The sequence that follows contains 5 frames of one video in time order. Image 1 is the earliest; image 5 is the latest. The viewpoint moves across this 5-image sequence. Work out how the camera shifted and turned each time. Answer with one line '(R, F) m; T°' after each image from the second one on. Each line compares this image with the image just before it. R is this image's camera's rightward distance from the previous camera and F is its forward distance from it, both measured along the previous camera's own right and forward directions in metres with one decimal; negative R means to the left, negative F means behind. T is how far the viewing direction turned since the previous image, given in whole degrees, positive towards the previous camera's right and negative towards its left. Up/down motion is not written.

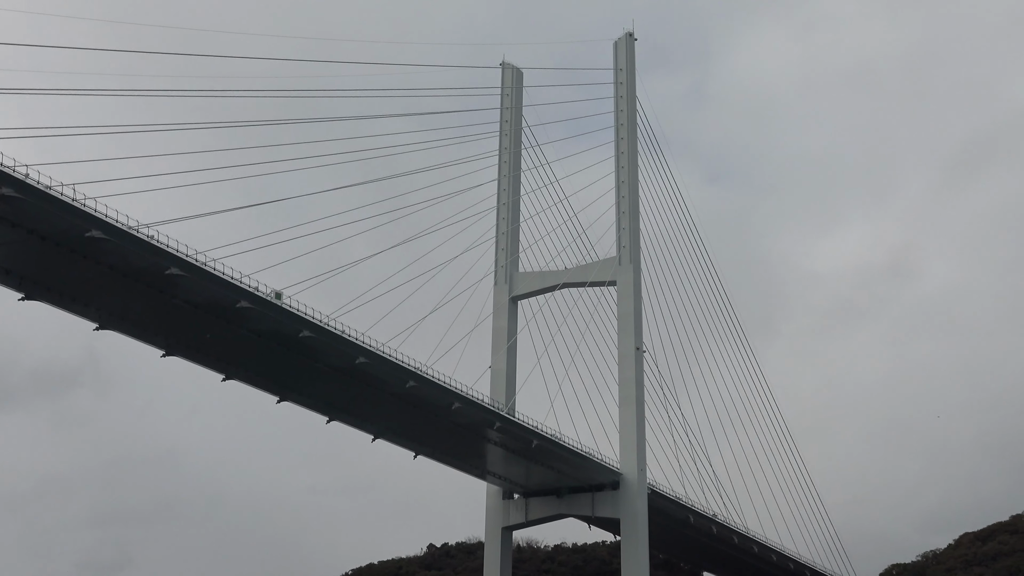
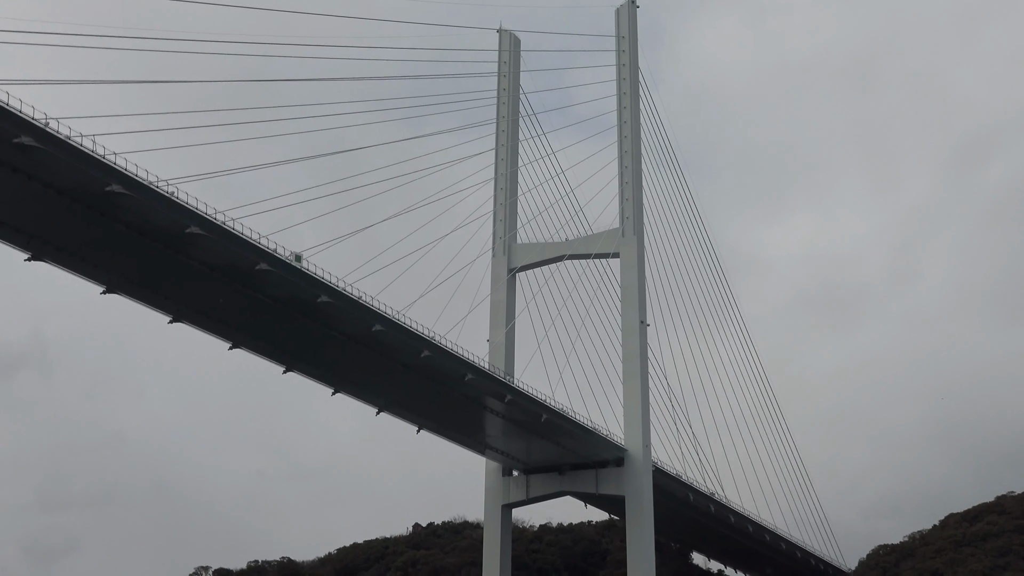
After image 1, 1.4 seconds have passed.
(-1.1, +0.6) m; +2°
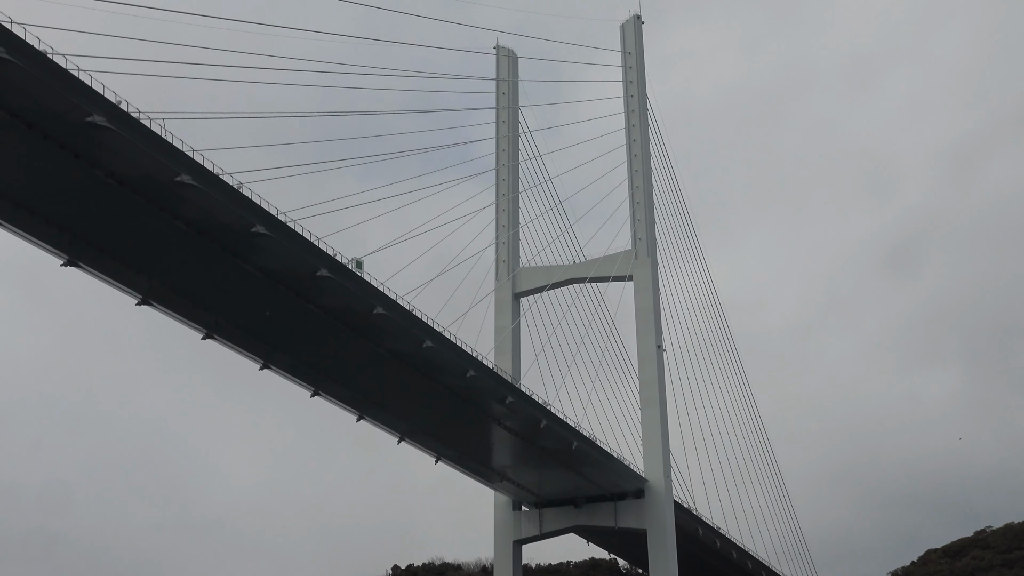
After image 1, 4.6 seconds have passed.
(-2.4, +1.1) m; +4°
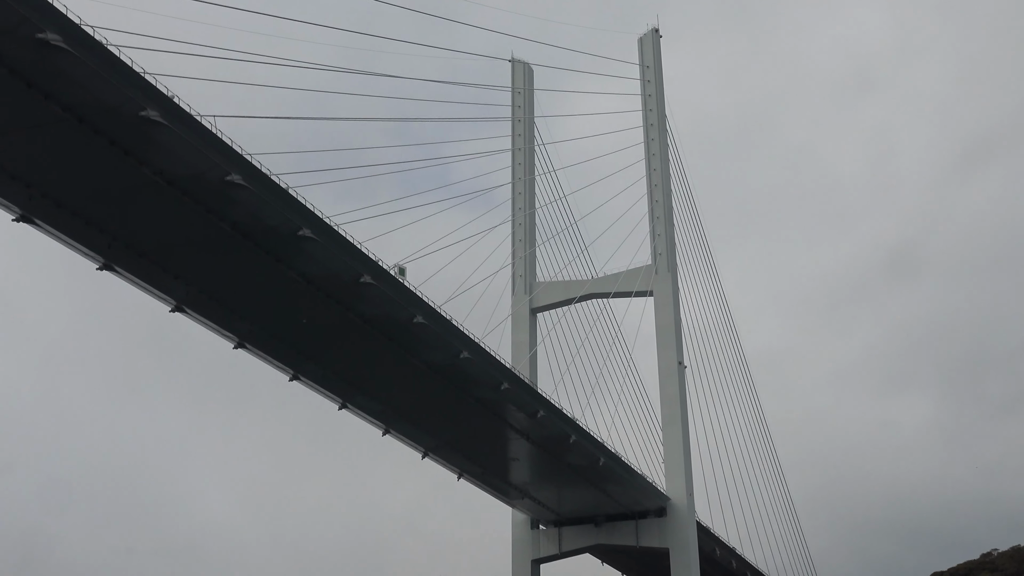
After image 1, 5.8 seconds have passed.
(-1.0, +0.4) m; +1°
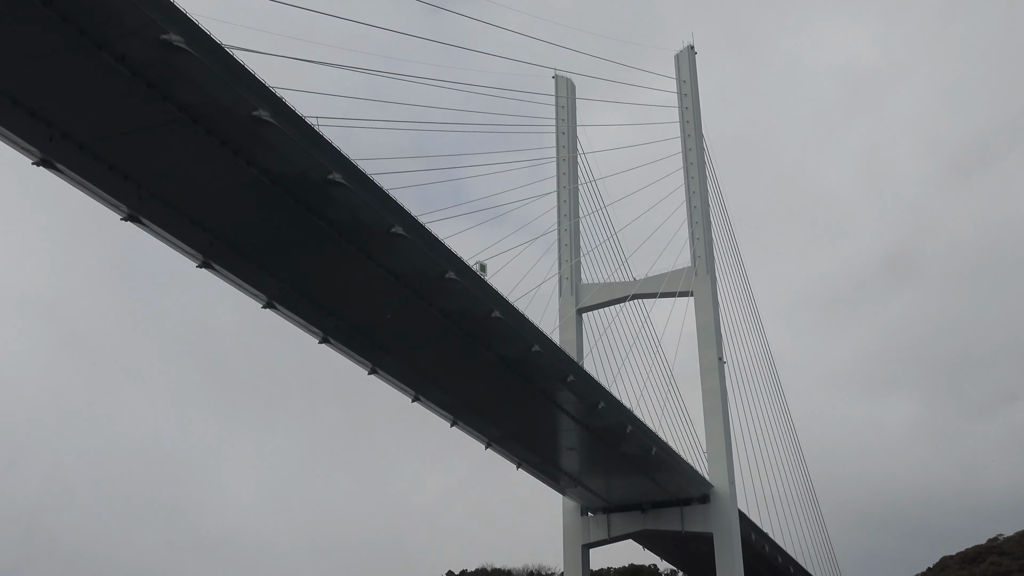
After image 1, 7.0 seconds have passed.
(-1.2, -0.8) m; 0°
